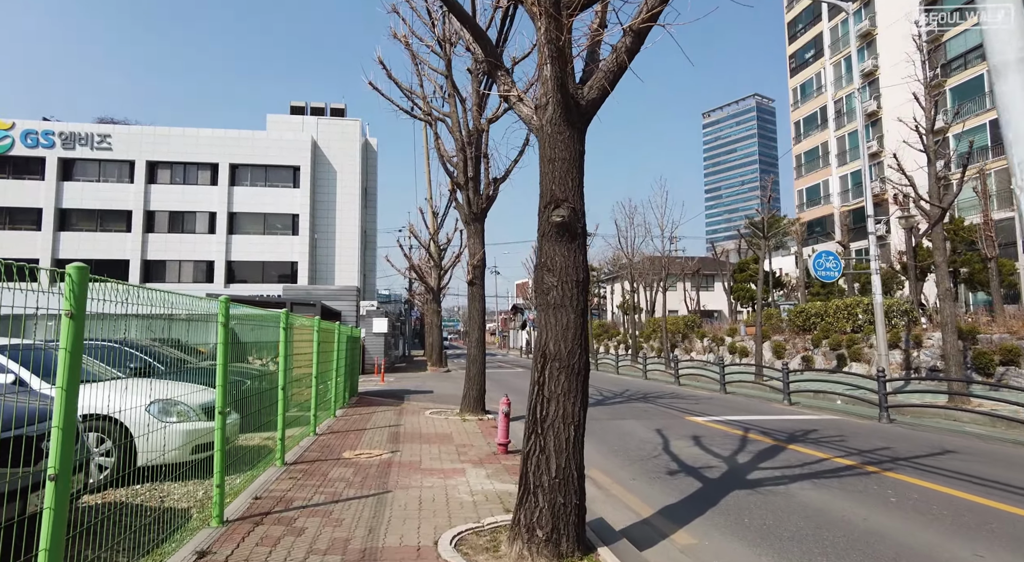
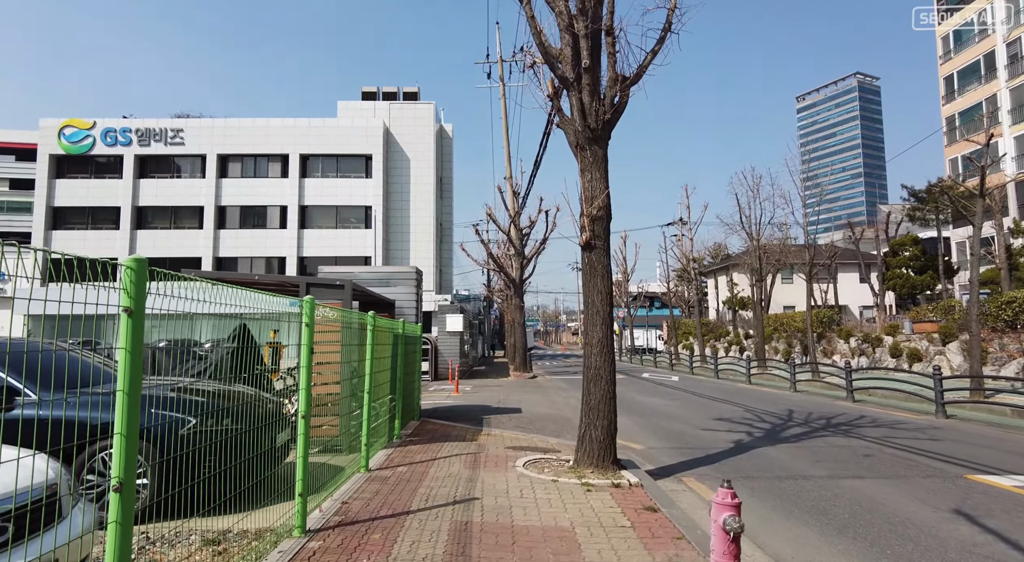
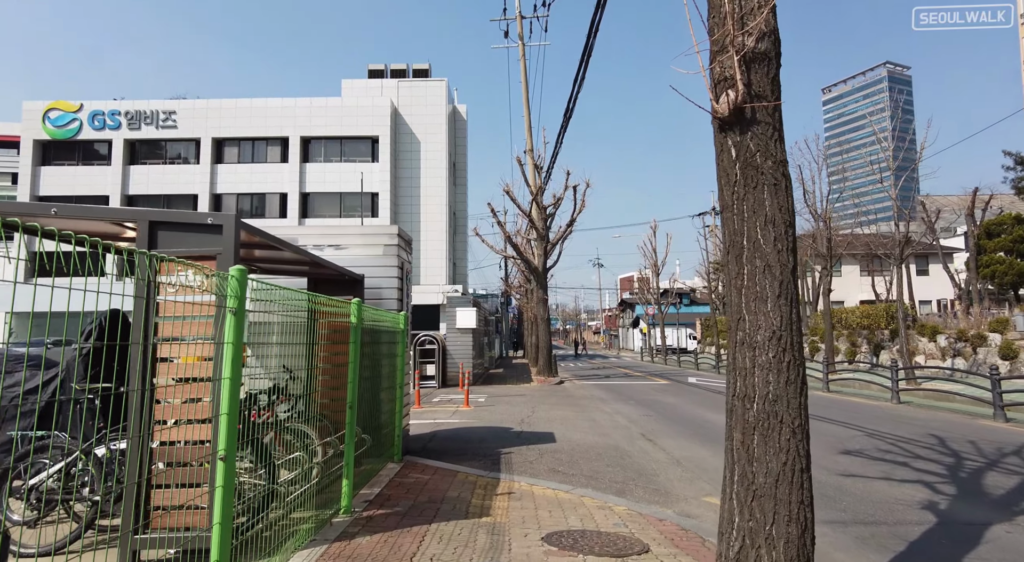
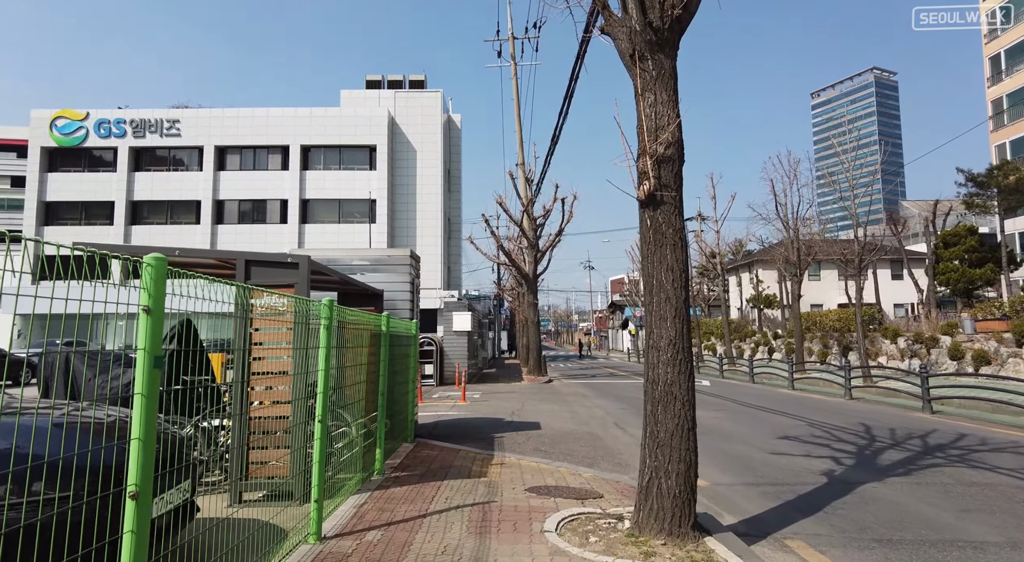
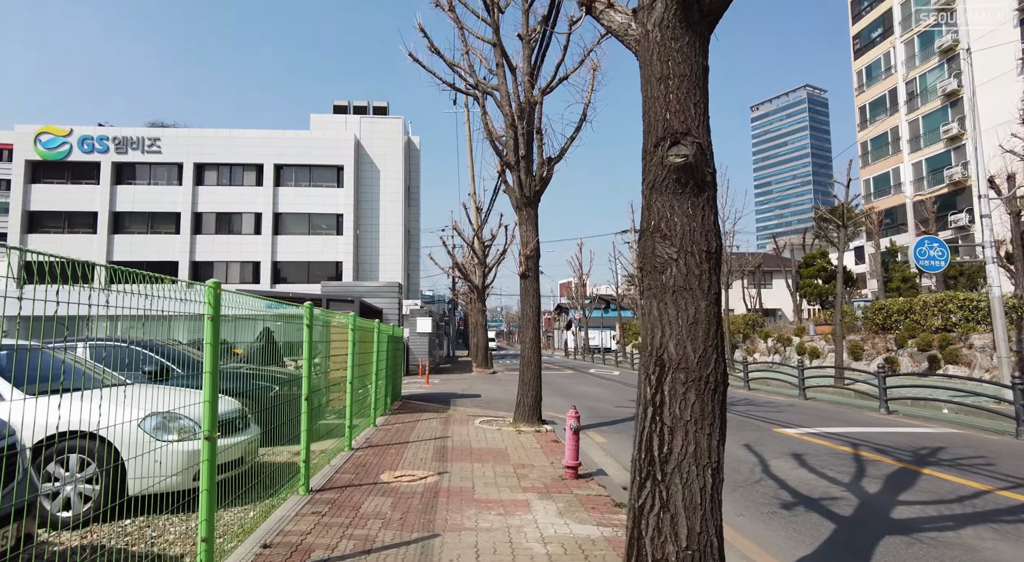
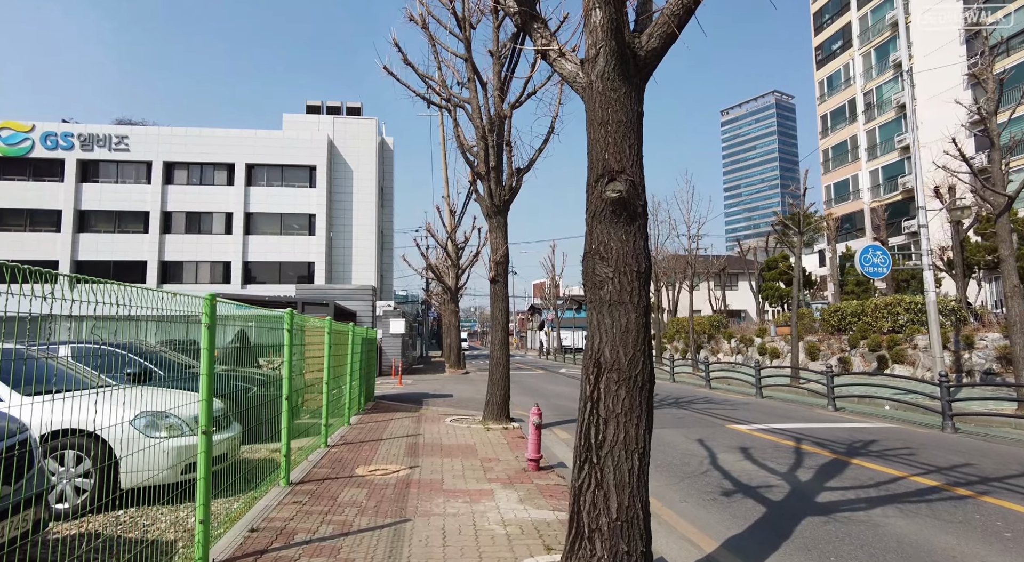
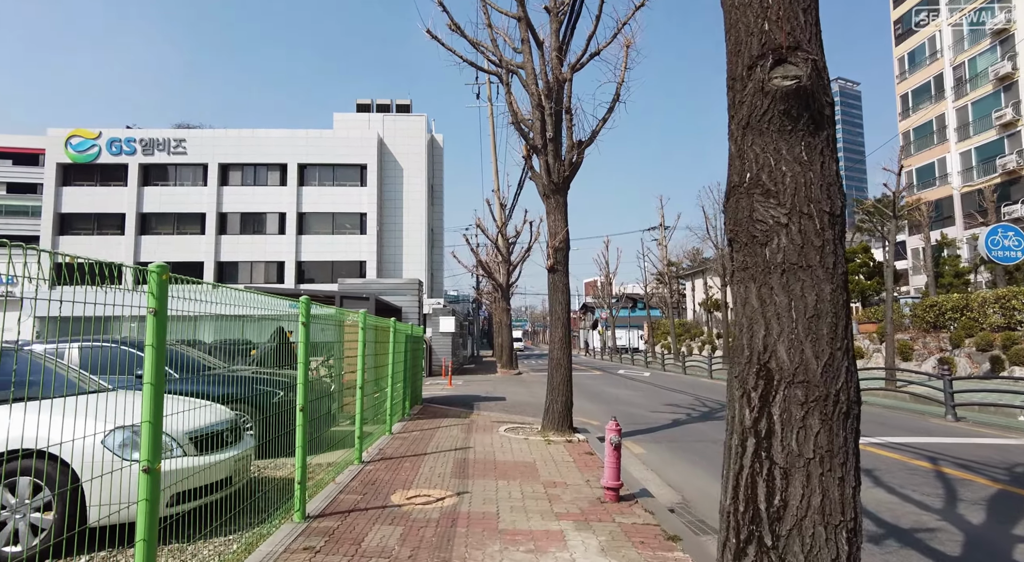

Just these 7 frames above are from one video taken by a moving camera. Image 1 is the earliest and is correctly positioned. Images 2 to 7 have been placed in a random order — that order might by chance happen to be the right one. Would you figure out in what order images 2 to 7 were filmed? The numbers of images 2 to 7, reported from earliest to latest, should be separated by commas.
6, 5, 7, 2, 4, 3
